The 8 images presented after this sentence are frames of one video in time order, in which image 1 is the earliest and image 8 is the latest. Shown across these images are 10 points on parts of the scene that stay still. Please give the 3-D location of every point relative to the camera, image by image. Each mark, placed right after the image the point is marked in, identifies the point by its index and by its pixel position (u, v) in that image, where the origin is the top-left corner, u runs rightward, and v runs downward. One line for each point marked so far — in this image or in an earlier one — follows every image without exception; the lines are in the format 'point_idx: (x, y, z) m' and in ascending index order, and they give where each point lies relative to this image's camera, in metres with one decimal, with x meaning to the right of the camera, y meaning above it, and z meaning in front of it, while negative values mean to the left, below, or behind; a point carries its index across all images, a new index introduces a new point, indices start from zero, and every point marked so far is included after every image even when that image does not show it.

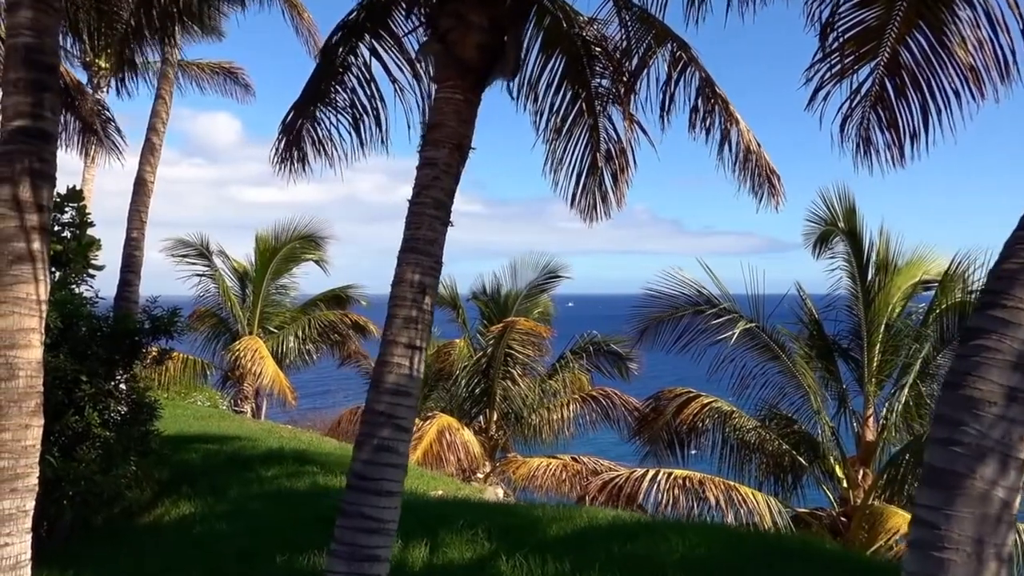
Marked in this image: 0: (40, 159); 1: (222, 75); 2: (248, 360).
0: (-2.2, +0.6, +4.2) m
1: (-6.6, +4.7, +20.0) m
2: (-4.2, -1.1, +14.3) m
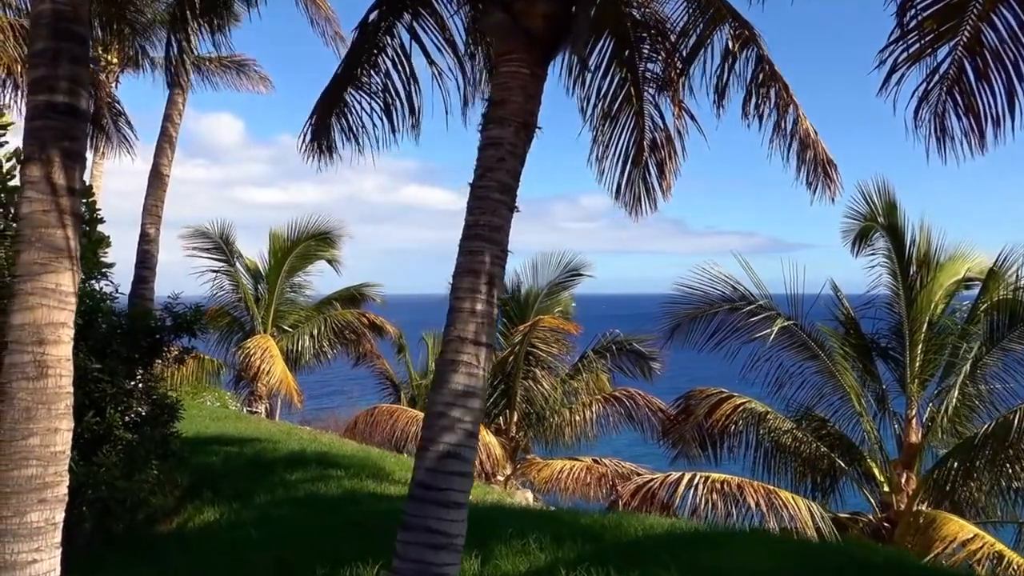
0: (-1.9, +0.7, +3.9) m
1: (-6.2, +4.7, +19.6) m
2: (-3.8, -1.1, +14.0) m
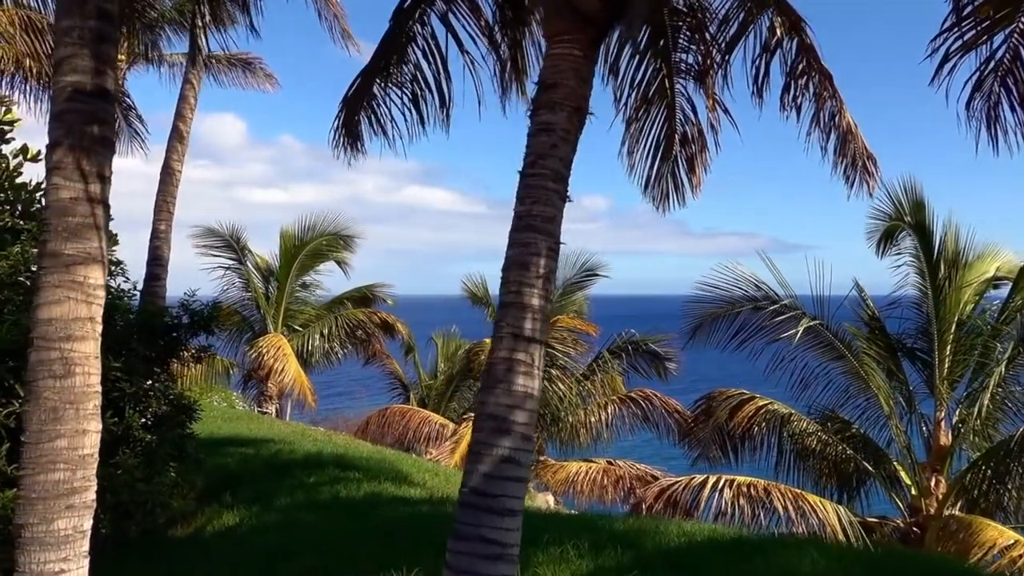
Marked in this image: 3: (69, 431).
0: (-1.7, +0.7, +3.7) m
1: (-6.0, +4.8, +19.4) m
2: (-3.6, -1.1, +13.7) m
3: (-1.8, -0.6, +3.6) m
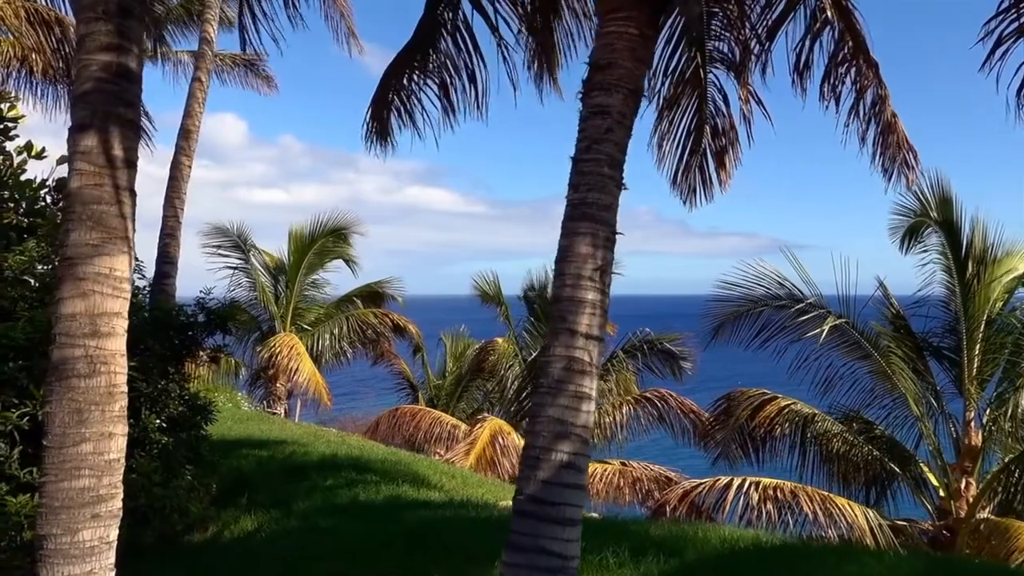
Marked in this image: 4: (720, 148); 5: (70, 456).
0: (-1.5, +0.7, +3.4) m
1: (-5.8, +4.8, +19.2) m
2: (-3.4, -1.1, +13.5) m
3: (-1.6, -0.6, +3.4) m
4: (+1.6, +1.1, +6.8) m
5: (-1.7, -0.6, +3.3) m
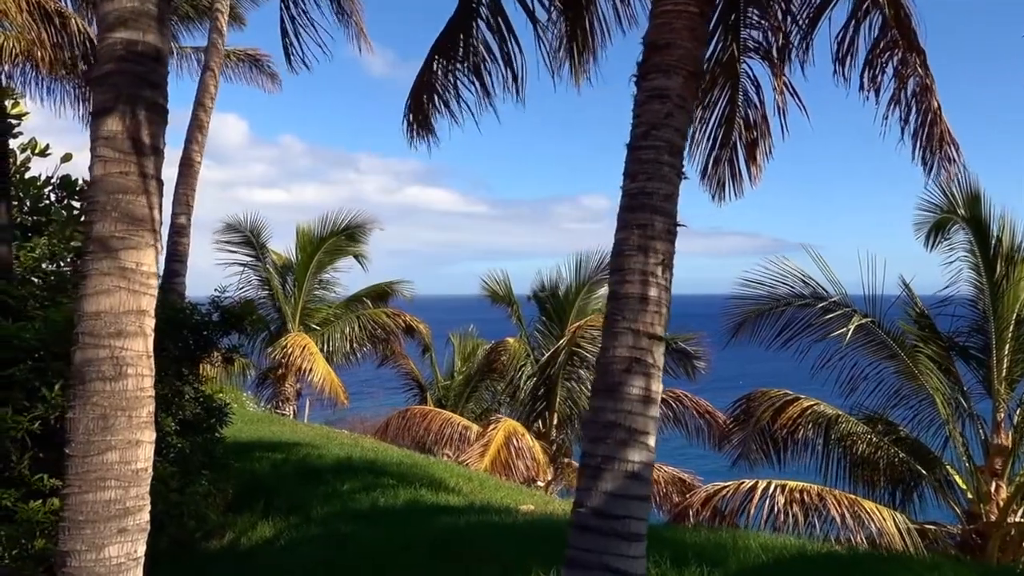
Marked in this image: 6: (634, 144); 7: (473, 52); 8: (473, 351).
0: (-1.3, +0.7, +3.2) m
1: (-5.6, +4.8, +19.0) m
2: (-3.2, -1.0, +13.3) m
3: (-1.4, -0.5, +3.1) m
4: (+1.8, +1.1, +6.6) m
5: (-1.5, -0.6, +3.1) m
6: (+0.4, +0.5, +3.2) m
7: (-0.3, +1.5, +5.8) m
8: (-0.8, -1.3, +19.0) m
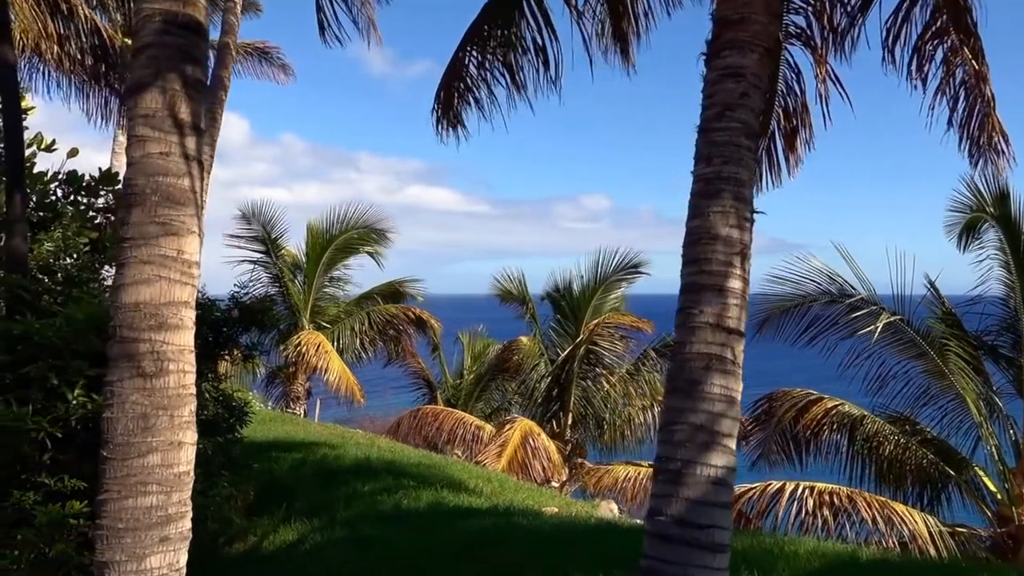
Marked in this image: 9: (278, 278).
0: (-1.1, +0.8, +3.0) m
1: (-5.3, +4.8, +18.8) m
2: (-3.0, -1.0, +13.1) m
3: (-1.2, -0.5, +2.9) m
4: (+2.0, +1.1, +6.4) m
5: (-1.3, -0.6, +2.9) m
6: (+0.7, +0.5, +3.0) m
7: (0.0, +1.5, +5.5) m
8: (-0.6, -1.3, +18.8) m
9: (-4.1, +0.2, +15.6) m
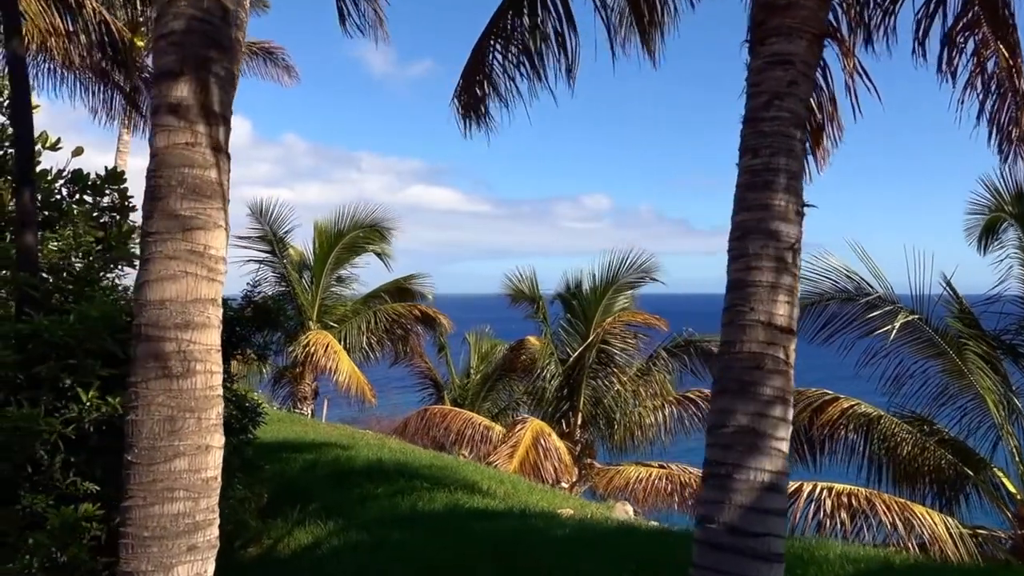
0: (-1.0, +0.8, +2.9) m
1: (-5.2, +4.9, +18.7) m
2: (-2.8, -1.0, +13.0) m
3: (-1.1, -0.5, +2.8) m
4: (+2.1, +1.1, +6.3) m
5: (-1.1, -0.6, +2.8) m
6: (+0.8, +0.6, +2.9) m
7: (+0.1, +1.5, +5.4) m
8: (-0.4, -1.3, +18.7) m
9: (-3.9, +0.2, +15.5) m
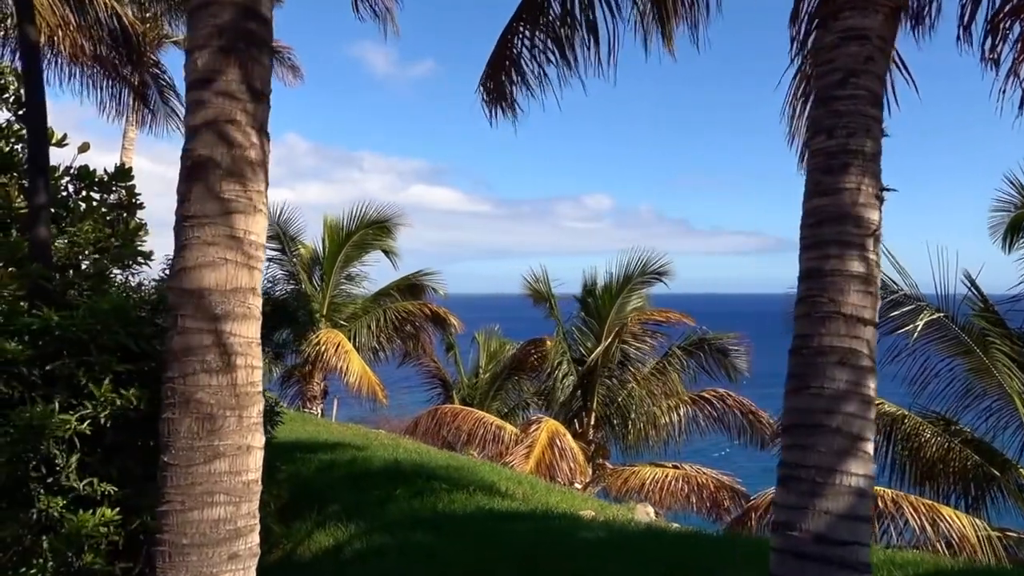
0: (-0.8, +0.8, +2.7) m
1: (-5.0, +4.9, +18.5) m
2: (-2.6, -1.0, +12.8) m
3: (-0.9, -0.5, +2.6) m
4: (+2.3, +1.2, +6.1) m
5: (-1.0, -0.5, +2.6) m
6: (+0.9, +0.6, +2.7) m
7: (+0.3, +1.6, +5.2) m
8: (-0.3, -1.2, +18.5) m
9: (-3.7, +0.2, +15.3) m
